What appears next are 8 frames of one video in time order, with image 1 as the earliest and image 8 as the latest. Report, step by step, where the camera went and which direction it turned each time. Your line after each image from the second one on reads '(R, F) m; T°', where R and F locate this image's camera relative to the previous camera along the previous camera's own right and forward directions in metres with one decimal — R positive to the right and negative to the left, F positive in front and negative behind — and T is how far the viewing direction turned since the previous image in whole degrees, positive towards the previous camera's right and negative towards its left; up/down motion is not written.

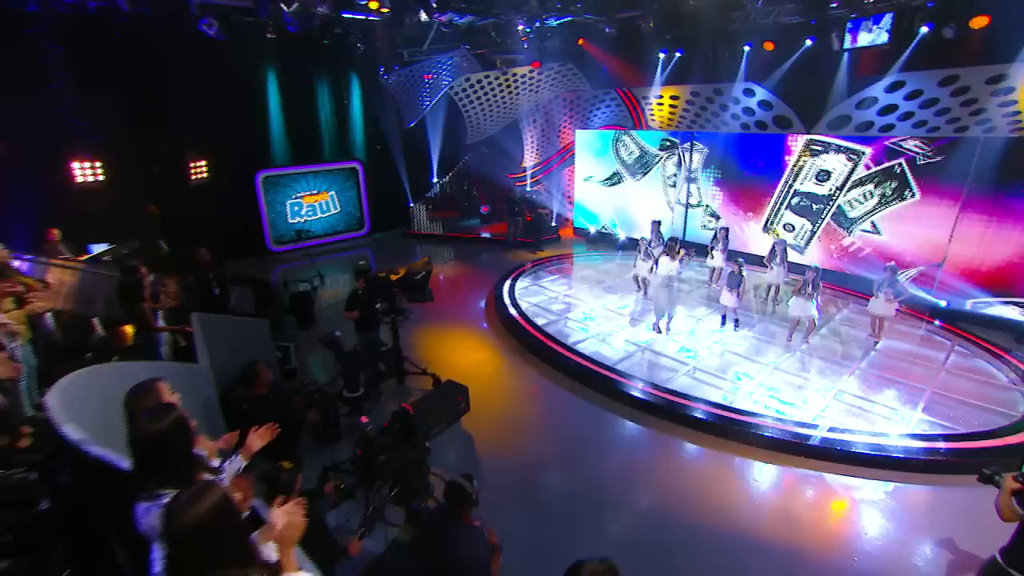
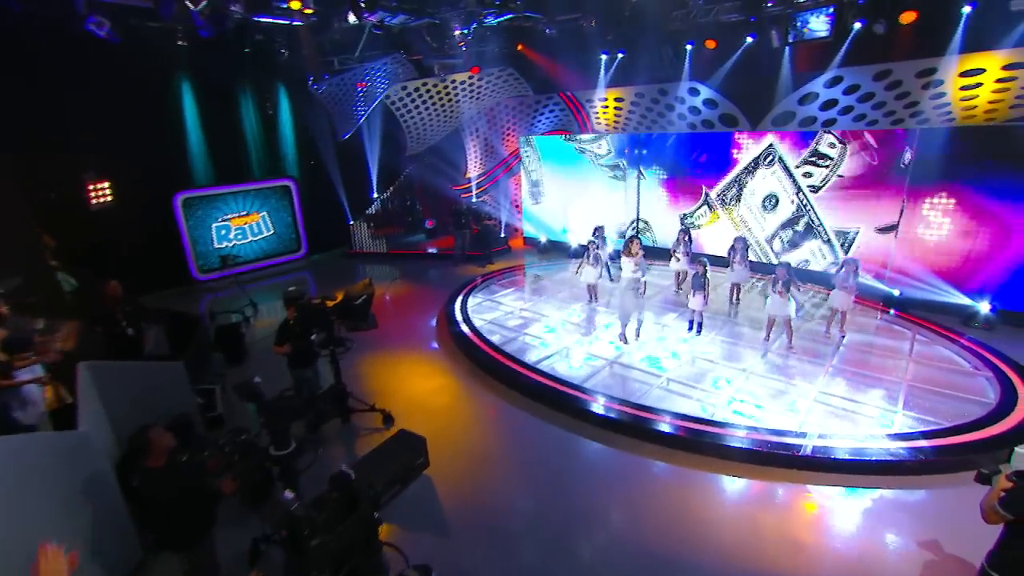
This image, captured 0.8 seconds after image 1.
(0.0, +0.4) m; +5°
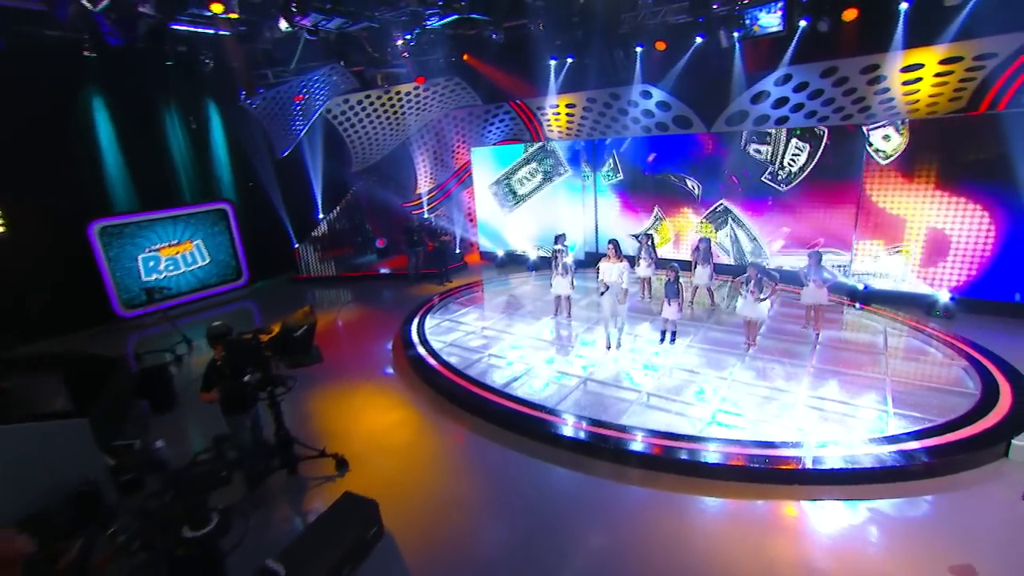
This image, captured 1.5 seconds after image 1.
(0.0, +0.4) m; +5°
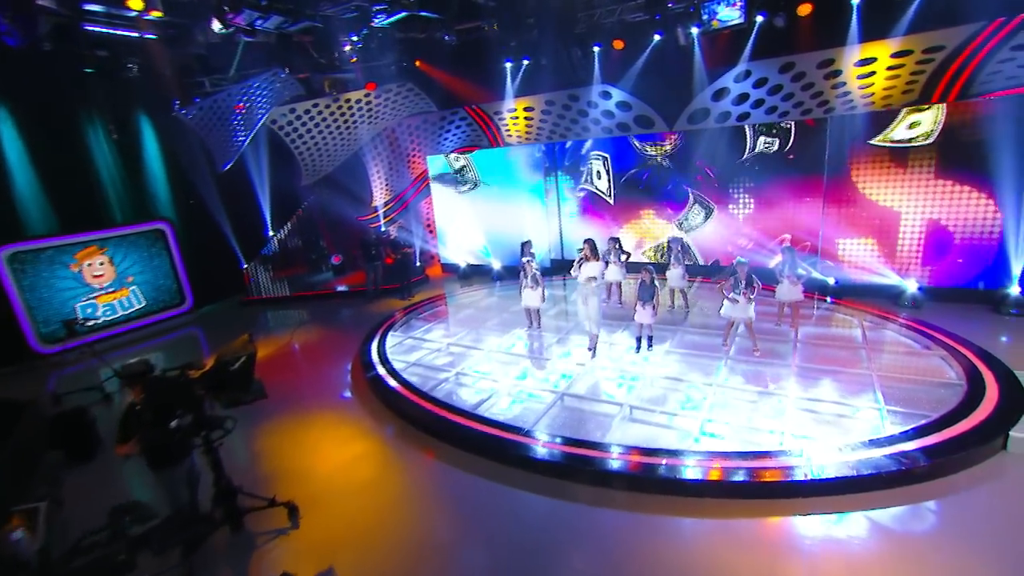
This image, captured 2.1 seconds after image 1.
(0.0, +0.4) m; +4°
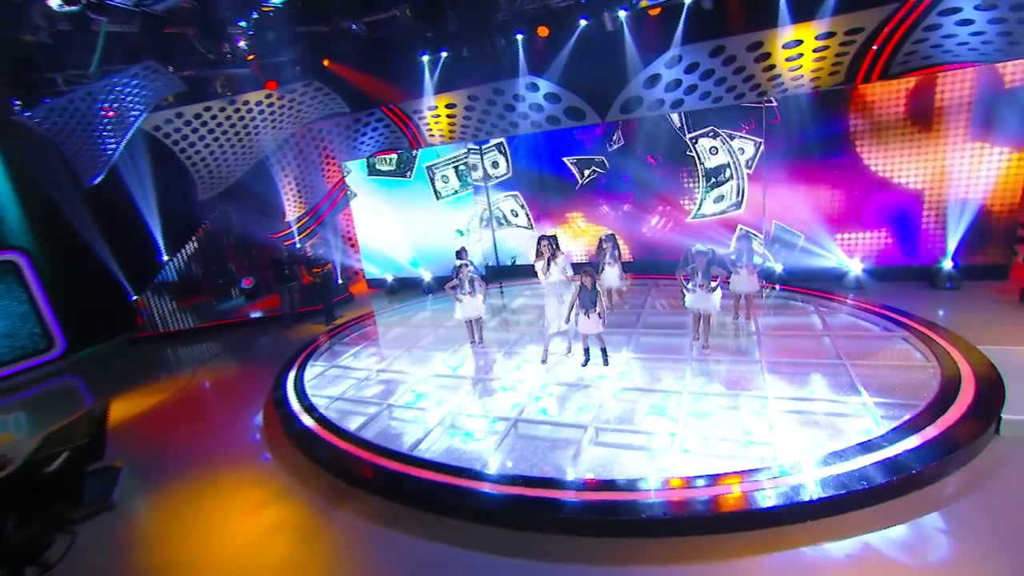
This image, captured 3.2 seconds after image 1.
(-0.1, +0.6) m; +7°
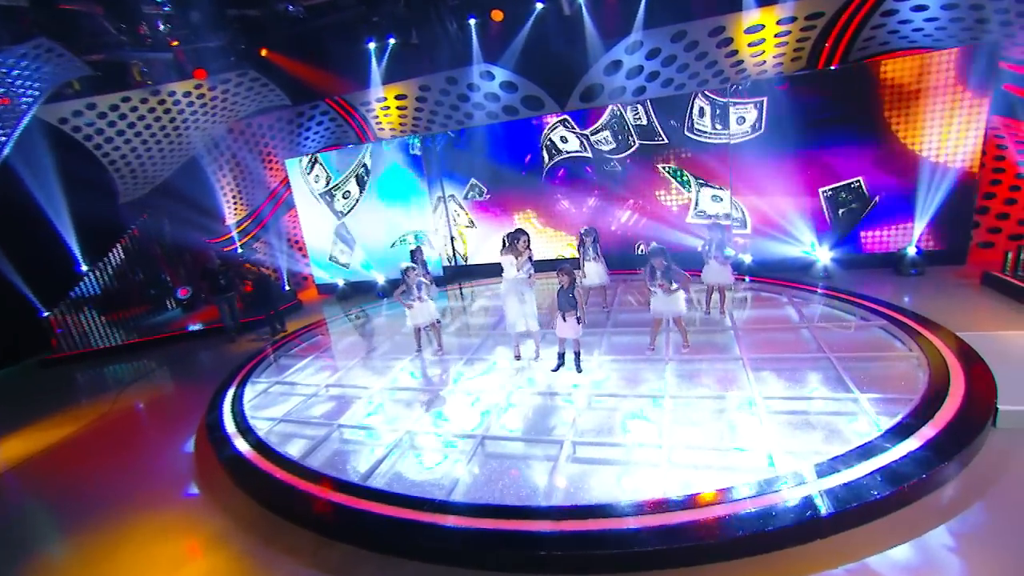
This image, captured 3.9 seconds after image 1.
(0.0, +0.4) m; +4°
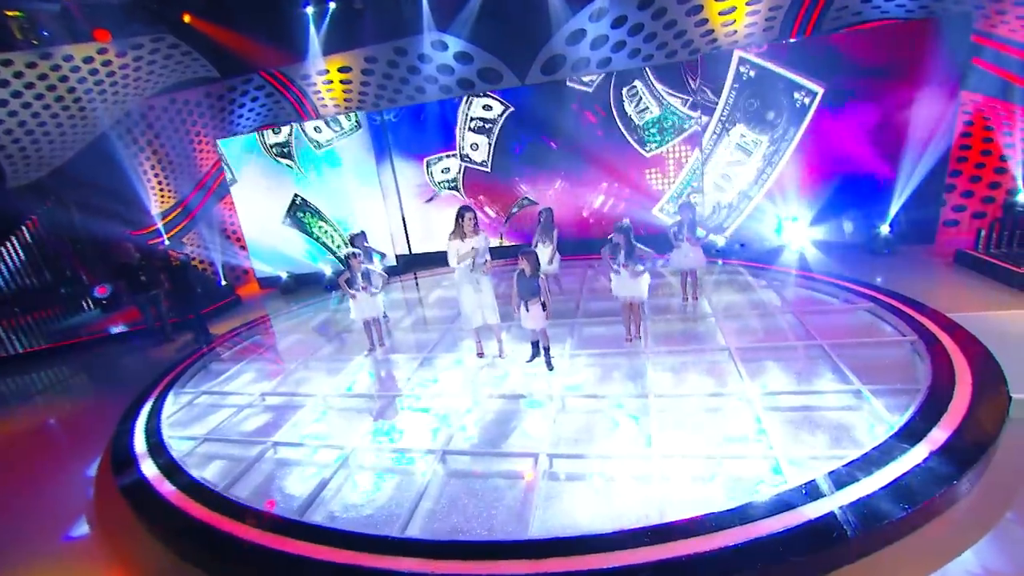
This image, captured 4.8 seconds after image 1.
(0.0, +0.5) m; +4°
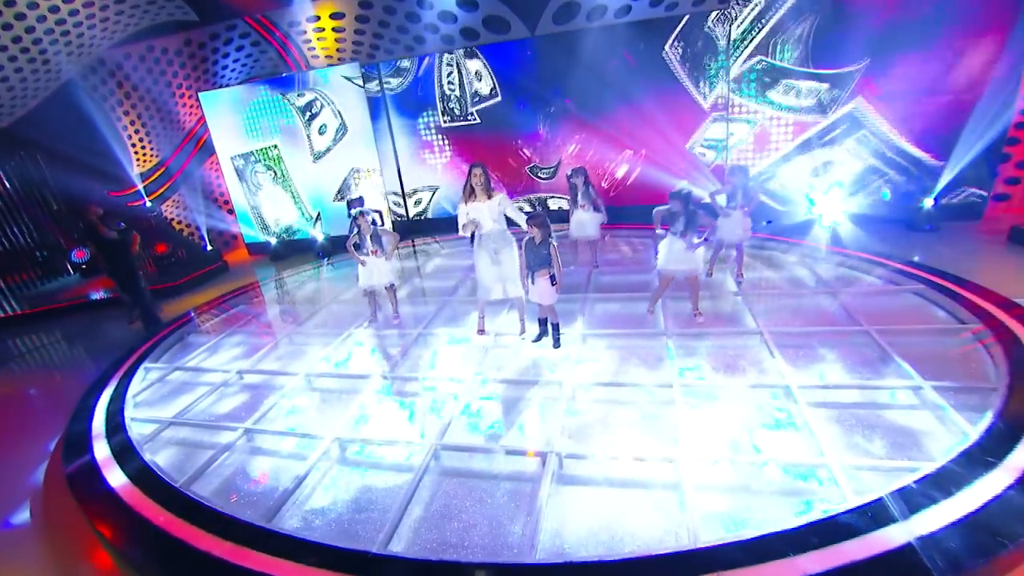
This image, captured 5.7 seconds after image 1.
(0.0, +0.5) m; 0°
